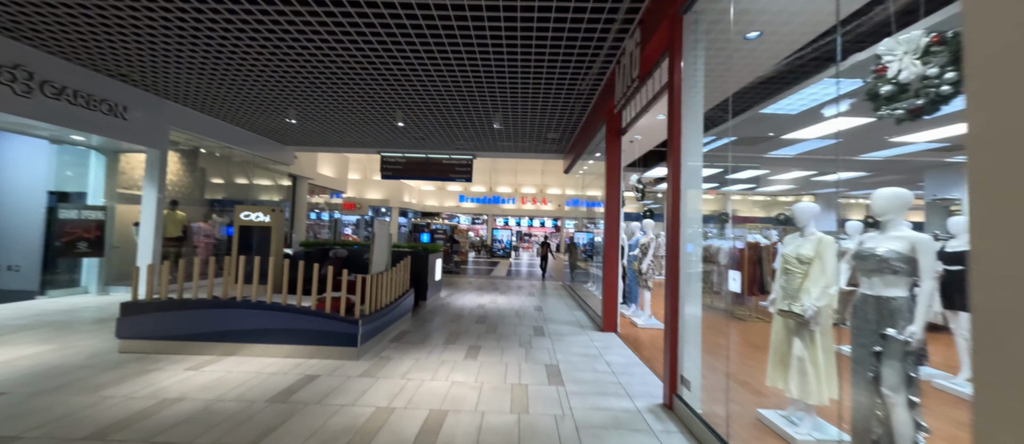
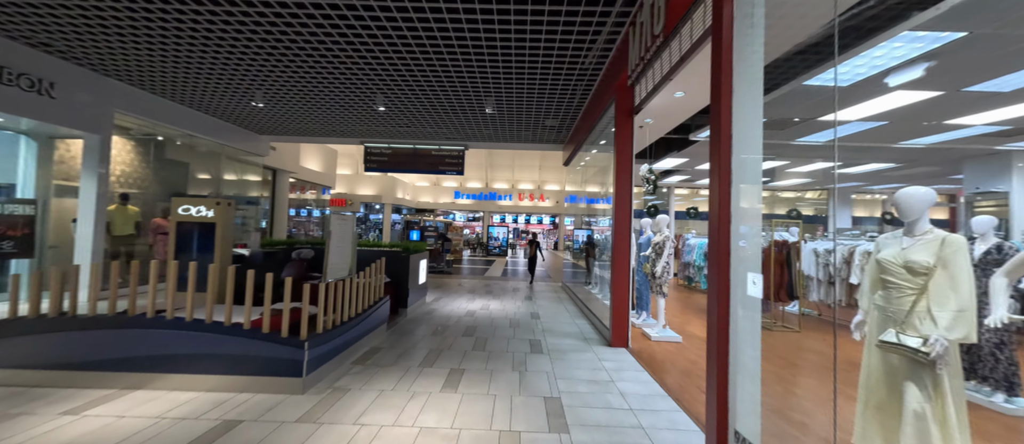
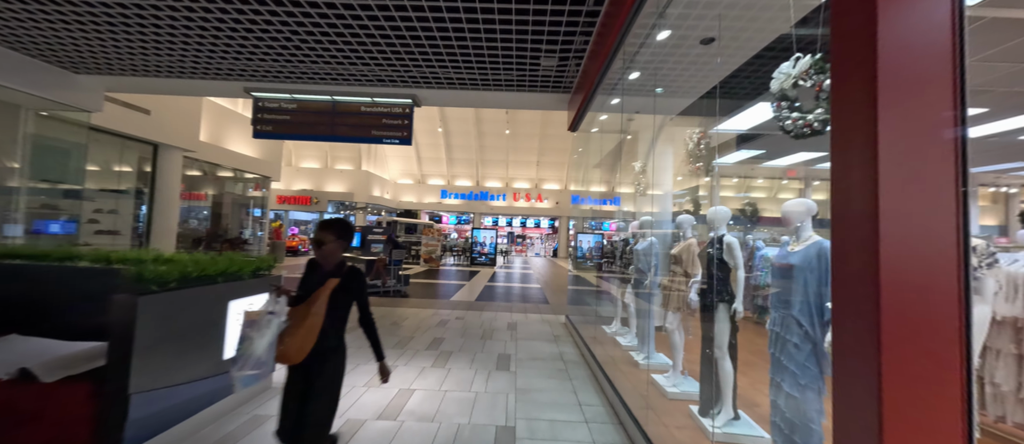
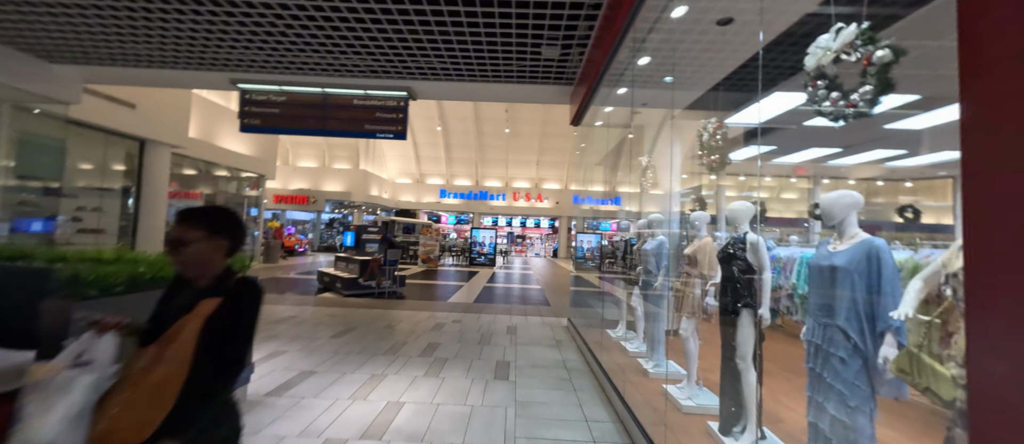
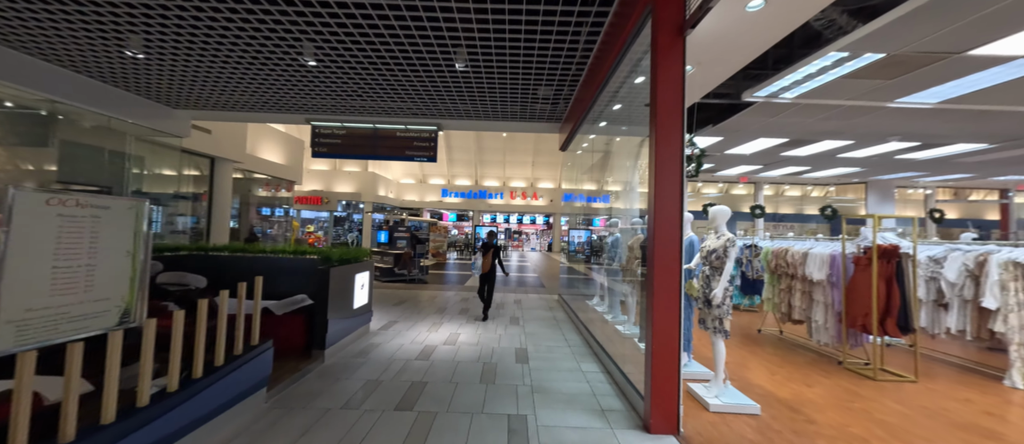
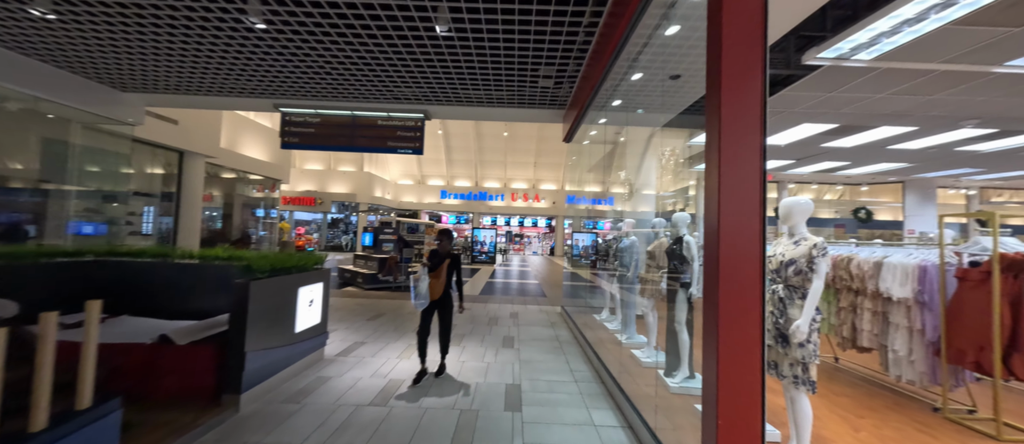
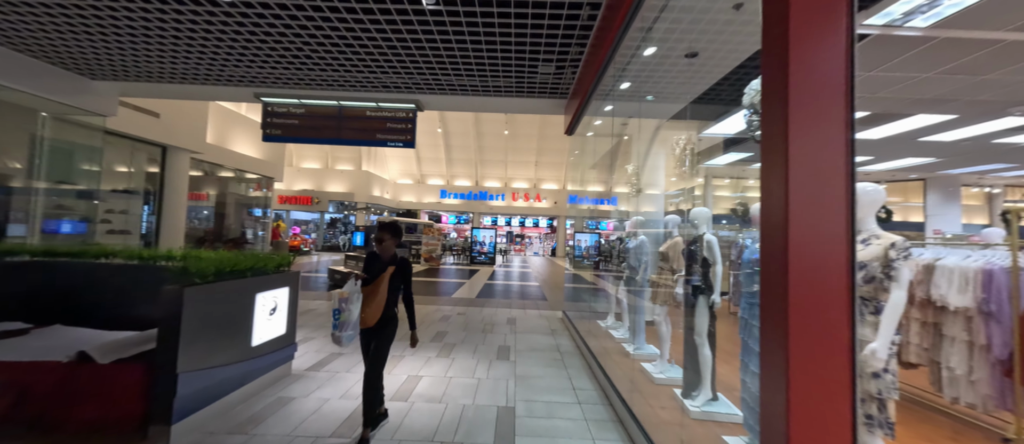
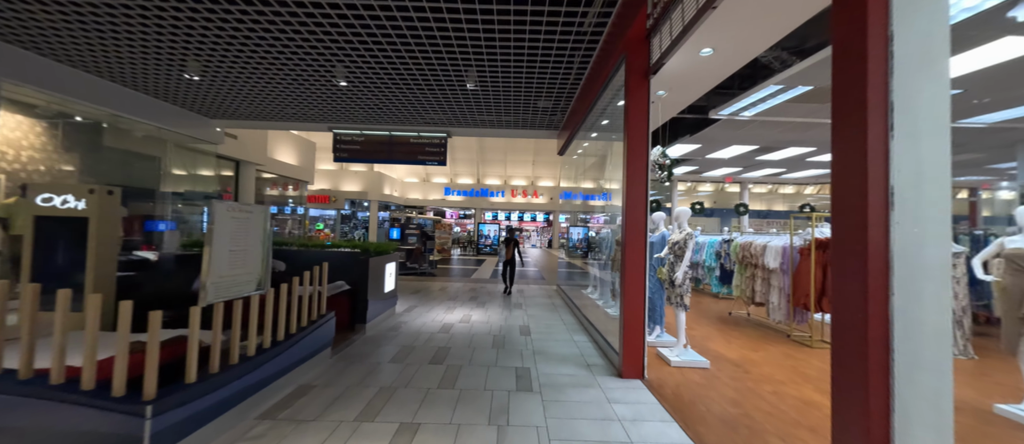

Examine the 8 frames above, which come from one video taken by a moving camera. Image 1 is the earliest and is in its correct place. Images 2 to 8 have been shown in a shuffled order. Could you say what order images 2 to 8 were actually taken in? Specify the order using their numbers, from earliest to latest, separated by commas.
2, 8, 5, 6, 7, 3, 4
